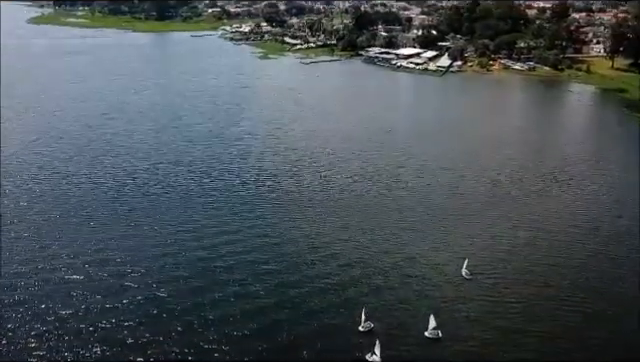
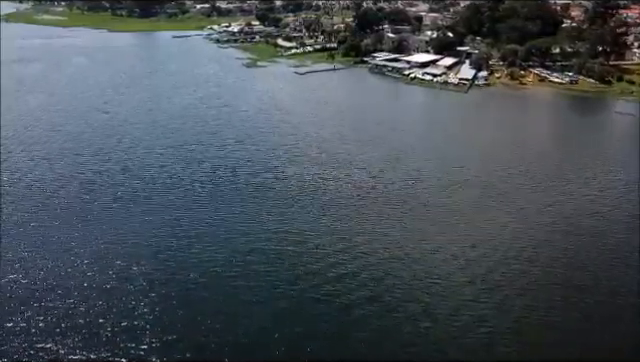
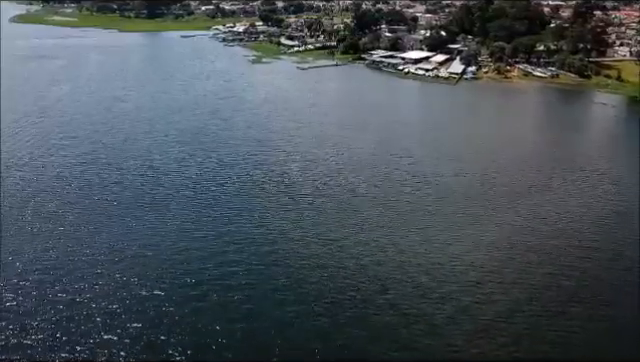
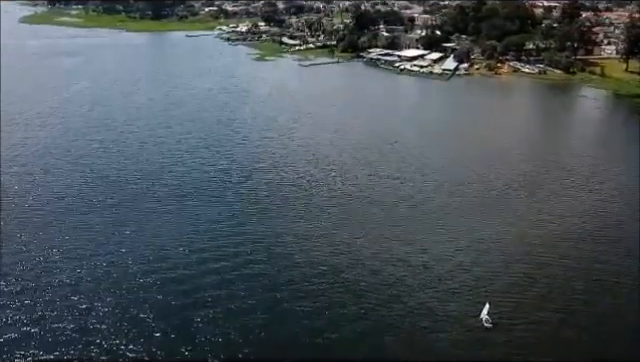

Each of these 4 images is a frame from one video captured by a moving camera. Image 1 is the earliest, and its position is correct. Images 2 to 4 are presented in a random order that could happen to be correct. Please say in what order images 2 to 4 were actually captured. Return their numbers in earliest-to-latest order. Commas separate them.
4, 3, 2
